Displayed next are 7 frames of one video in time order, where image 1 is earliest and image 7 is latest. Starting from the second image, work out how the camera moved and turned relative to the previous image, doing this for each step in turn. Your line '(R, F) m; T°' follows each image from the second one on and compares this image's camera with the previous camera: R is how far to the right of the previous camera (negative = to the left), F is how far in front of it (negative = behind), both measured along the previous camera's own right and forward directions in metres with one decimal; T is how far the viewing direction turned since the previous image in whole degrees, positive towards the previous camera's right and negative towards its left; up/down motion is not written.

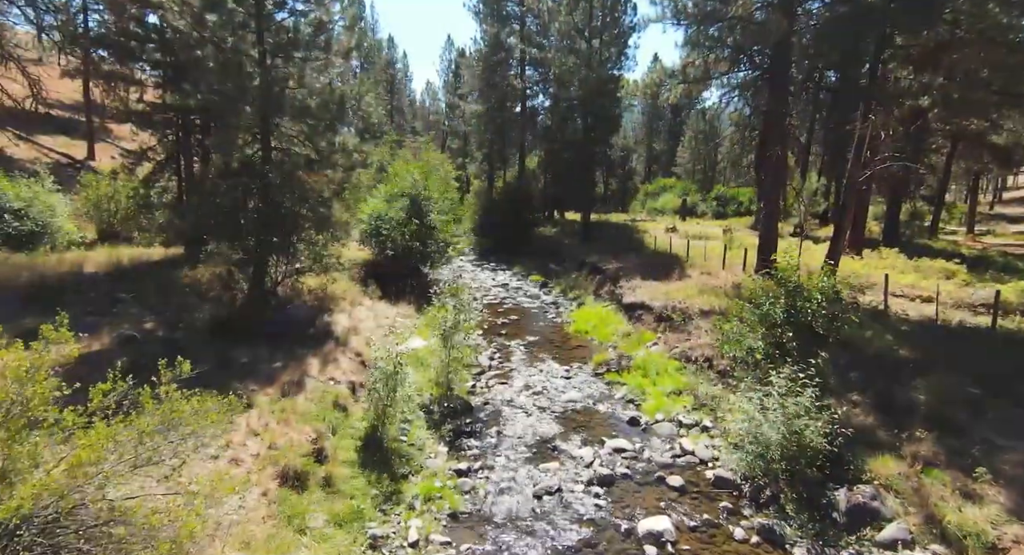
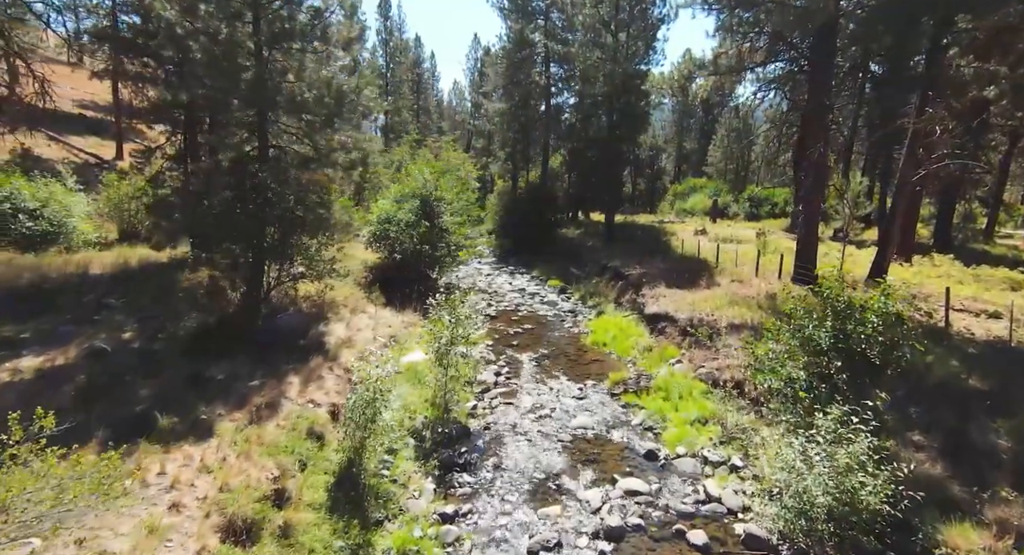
(+0.4, +1.0) m; -3°
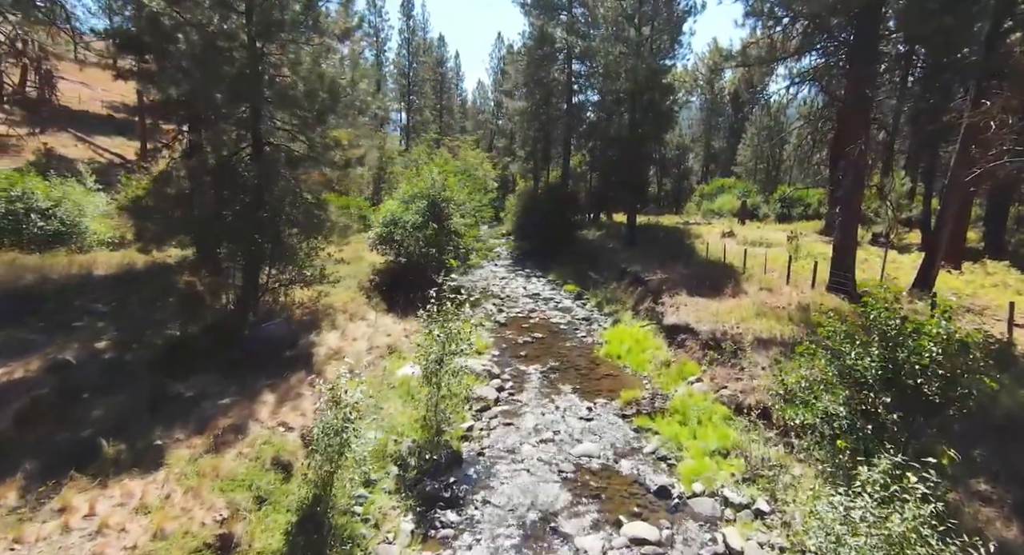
(+0.4, +0.9) m; -3°
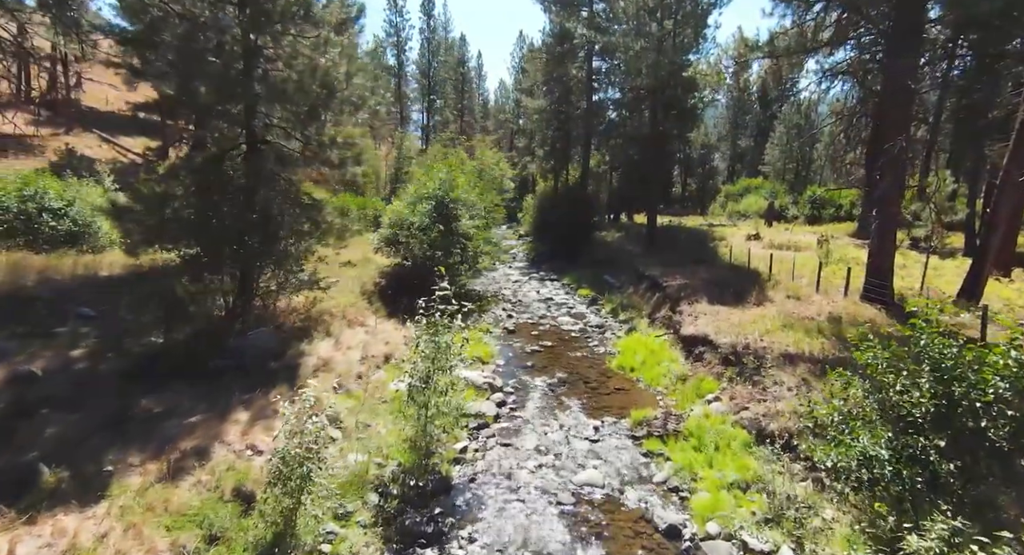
(+0.4, +0.8) m; -2°
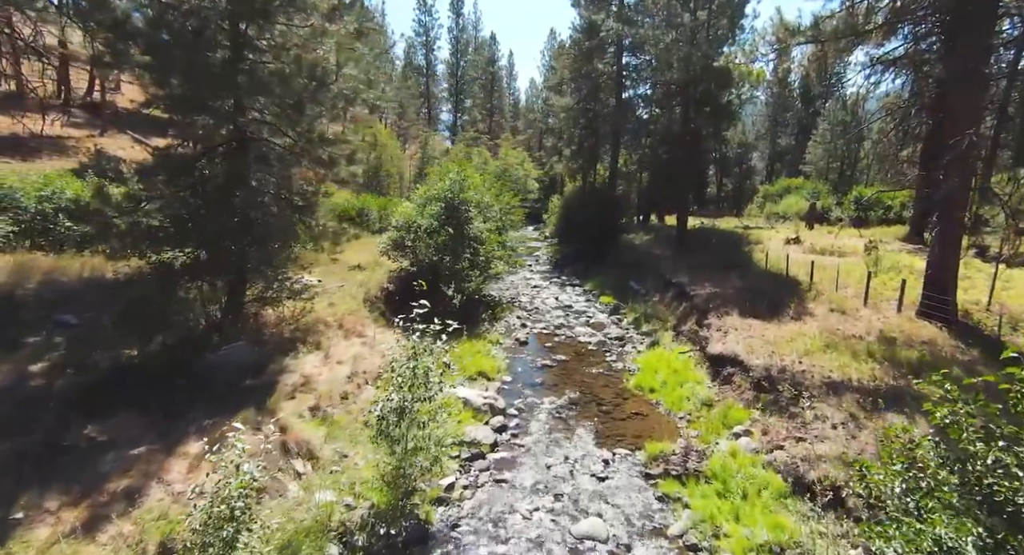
(+0.5, +1.1) m; -3°
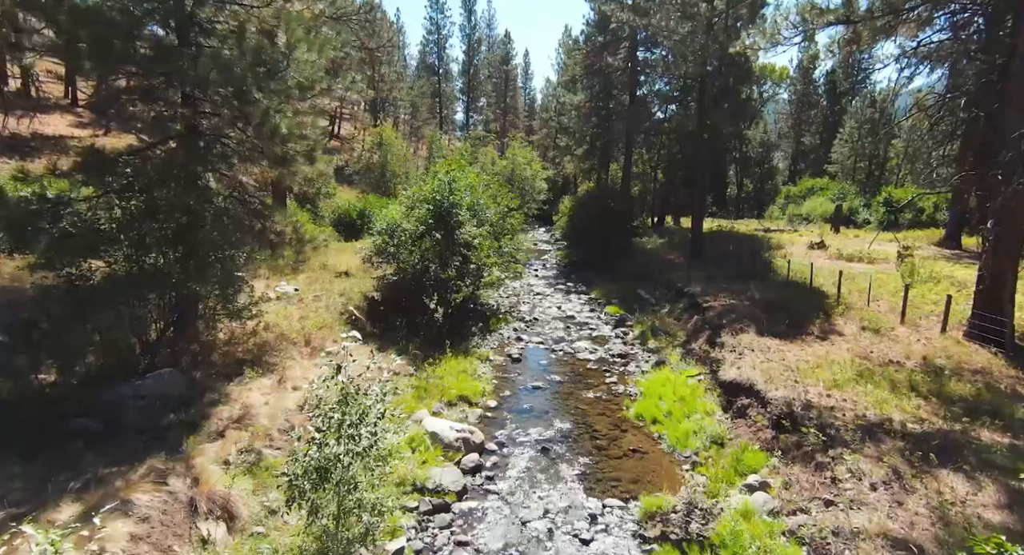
(+0.6, +1.3) m; -2°
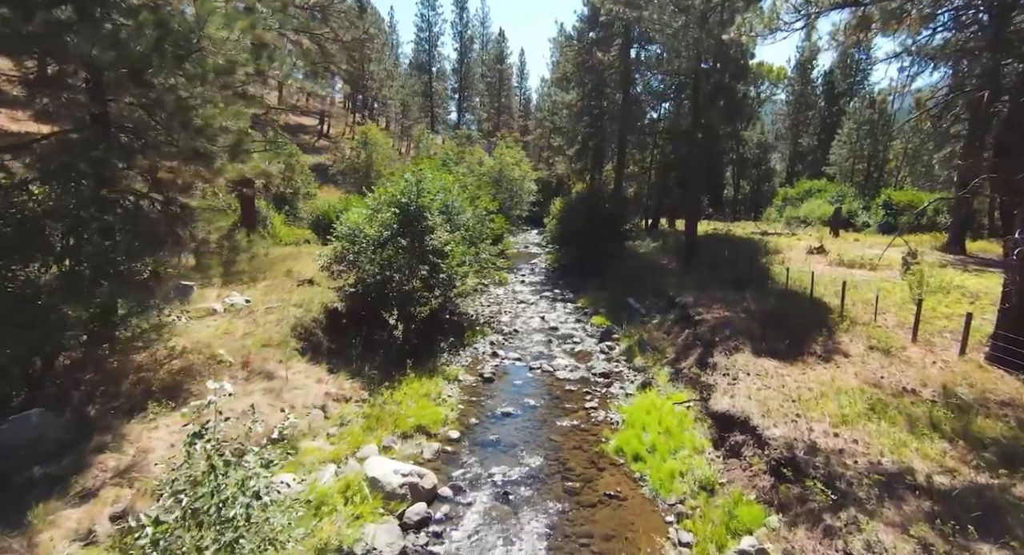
(+0.6, +1.2) m; 0°
